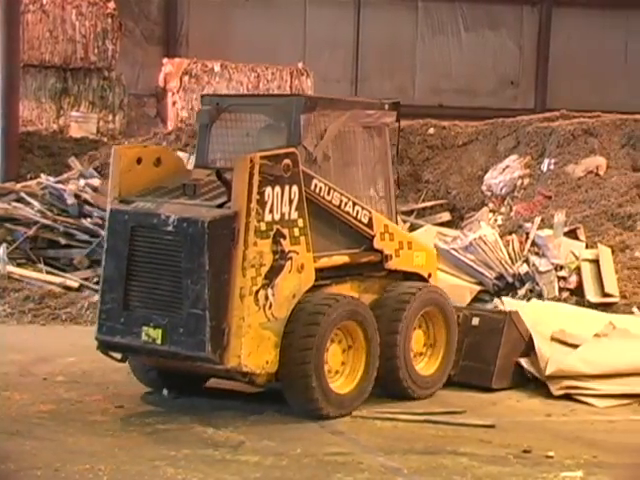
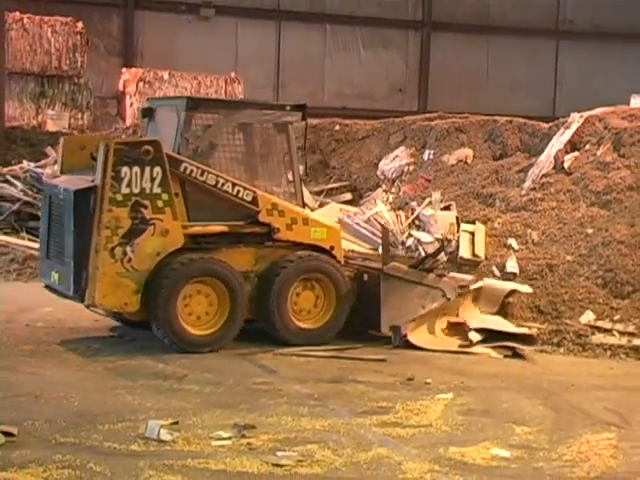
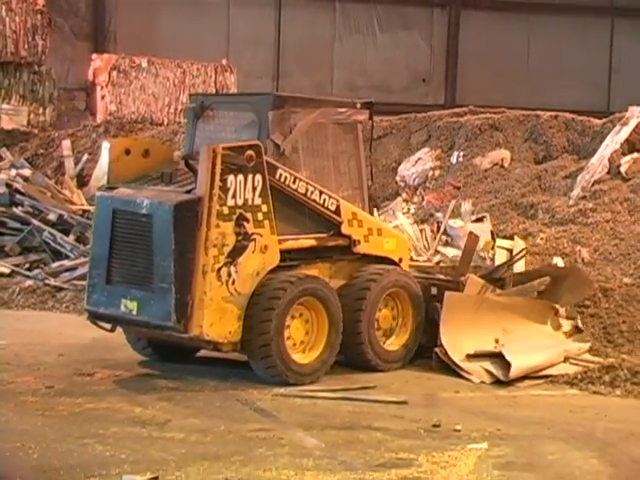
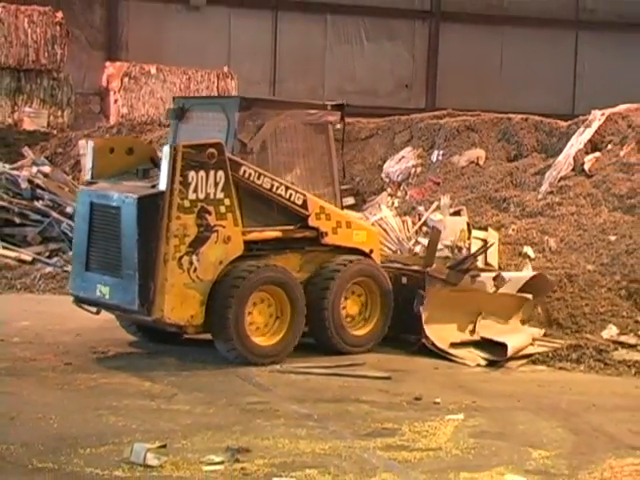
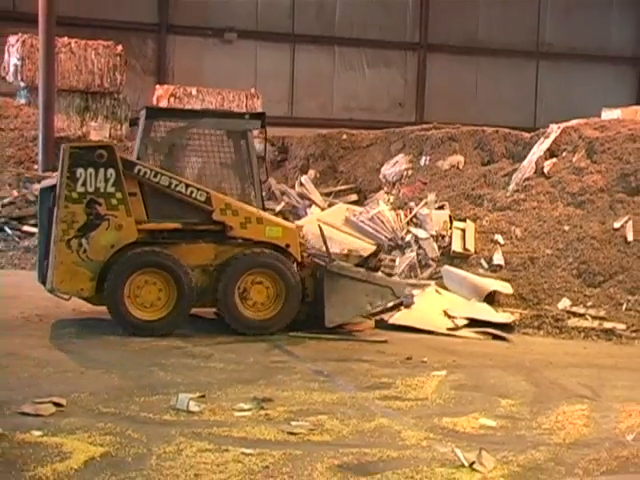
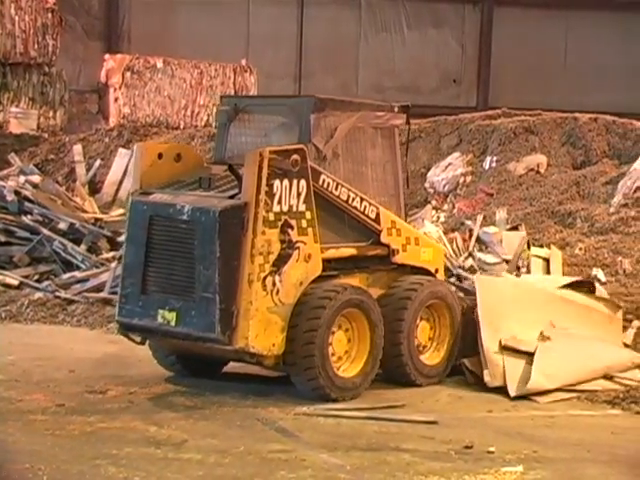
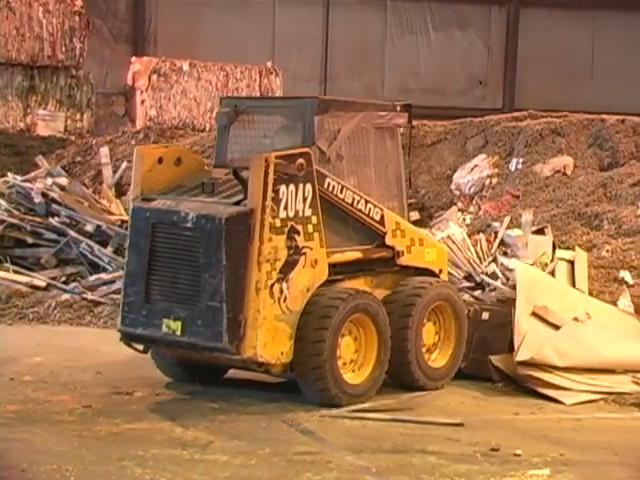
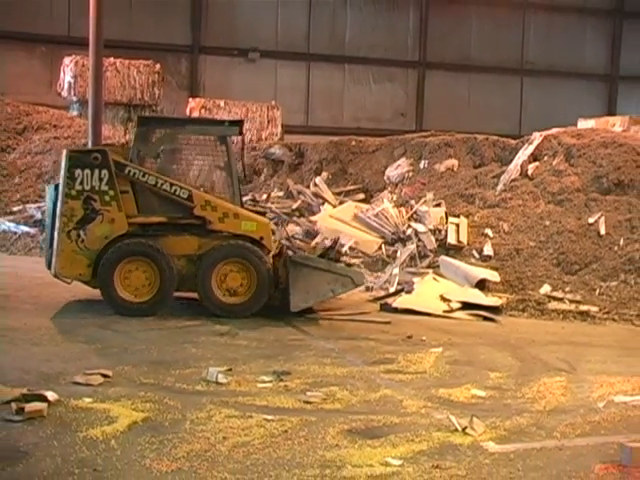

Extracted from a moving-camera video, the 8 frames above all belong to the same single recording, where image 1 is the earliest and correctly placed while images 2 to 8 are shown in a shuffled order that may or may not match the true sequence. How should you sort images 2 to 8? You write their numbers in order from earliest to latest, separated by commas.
7, 6, 3, 4, 2, 5, 8
